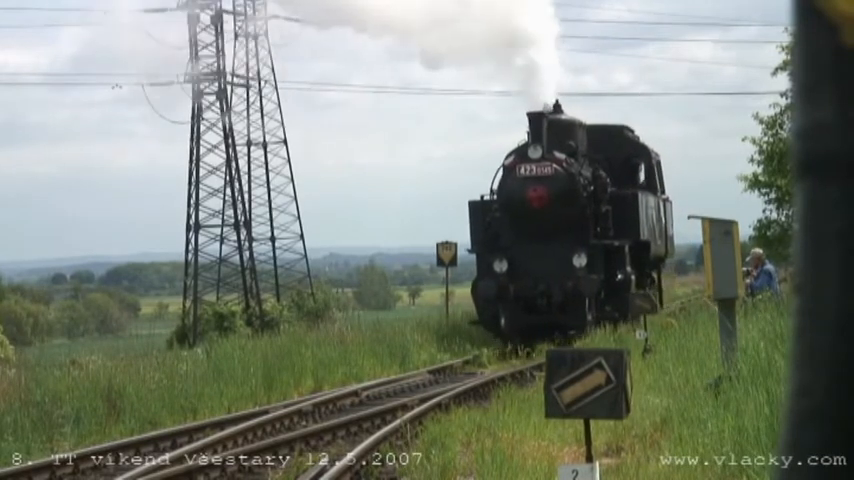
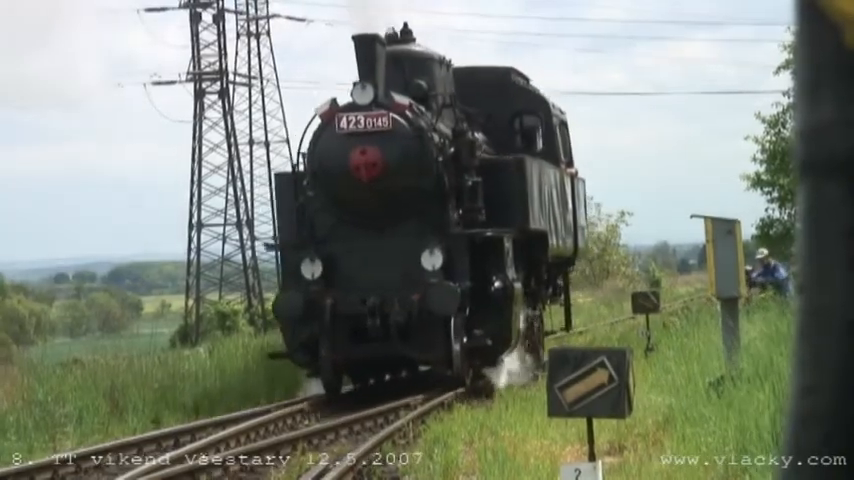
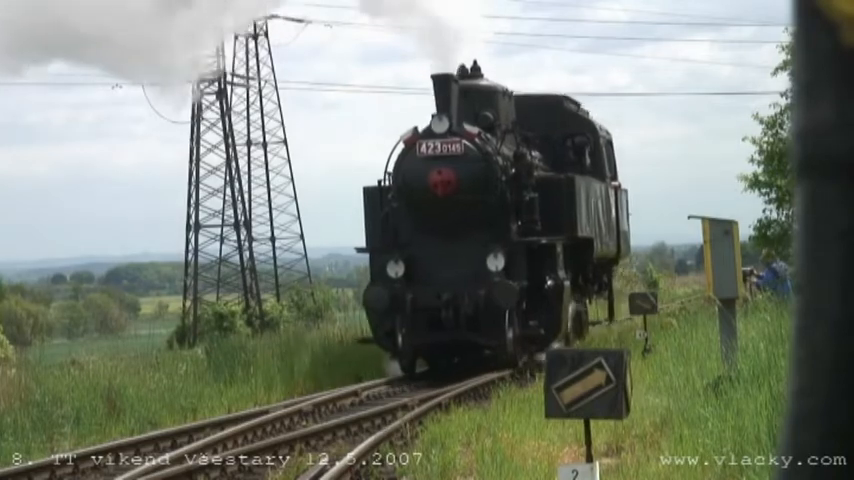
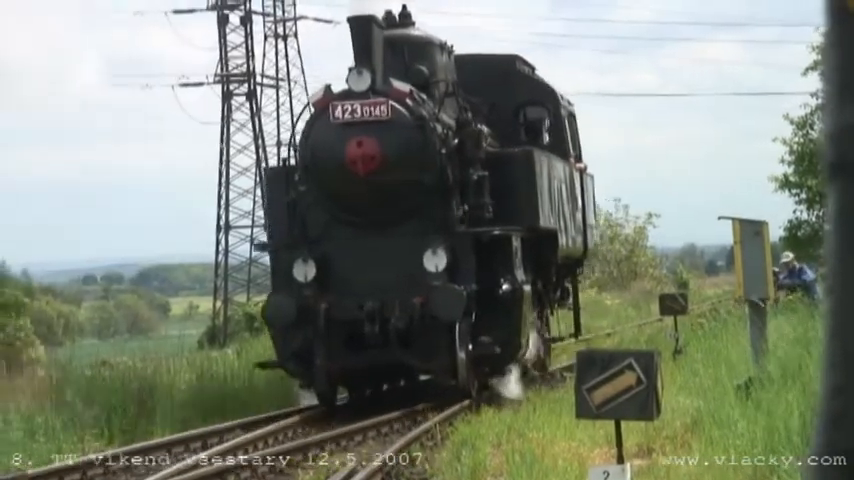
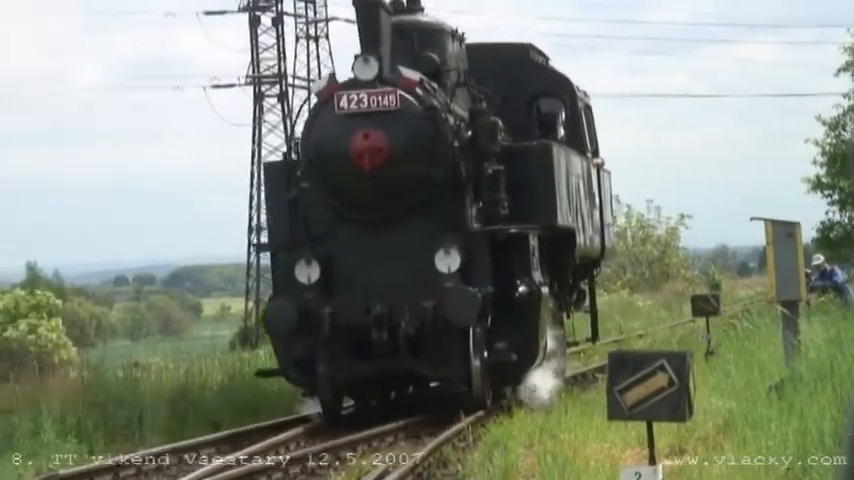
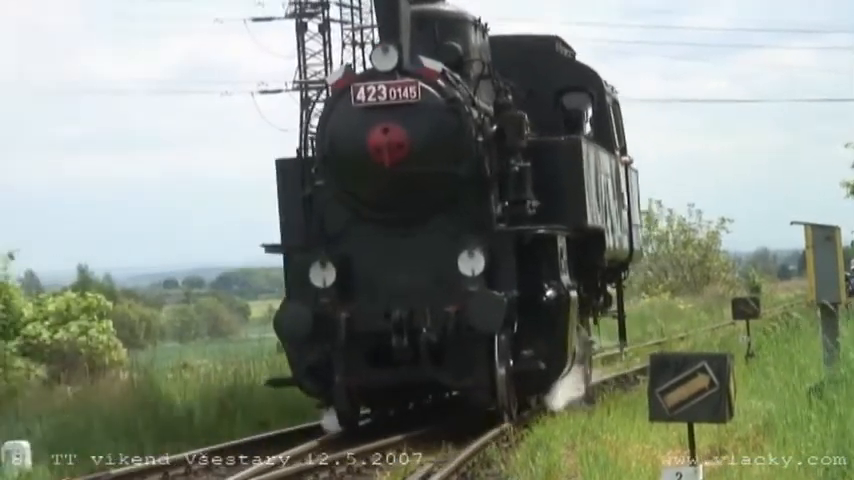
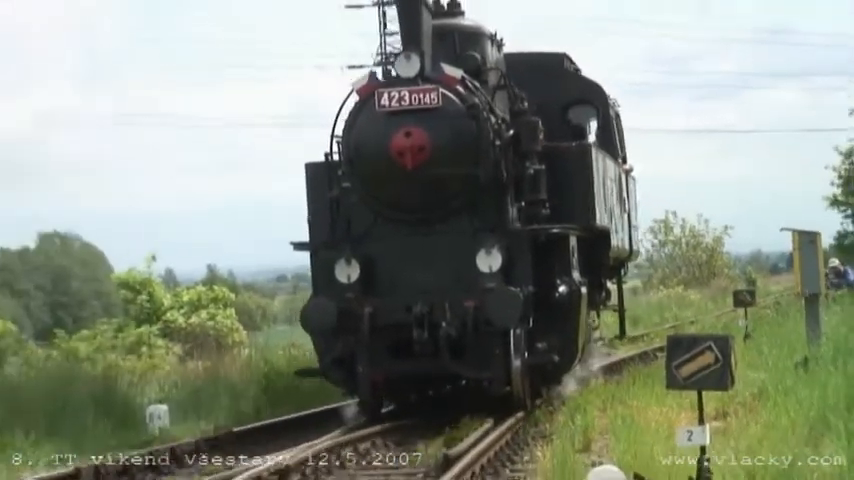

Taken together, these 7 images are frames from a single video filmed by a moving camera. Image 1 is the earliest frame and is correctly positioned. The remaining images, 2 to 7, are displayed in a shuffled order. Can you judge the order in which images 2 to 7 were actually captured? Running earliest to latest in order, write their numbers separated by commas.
3, 2, 4, 5, 6, 7
